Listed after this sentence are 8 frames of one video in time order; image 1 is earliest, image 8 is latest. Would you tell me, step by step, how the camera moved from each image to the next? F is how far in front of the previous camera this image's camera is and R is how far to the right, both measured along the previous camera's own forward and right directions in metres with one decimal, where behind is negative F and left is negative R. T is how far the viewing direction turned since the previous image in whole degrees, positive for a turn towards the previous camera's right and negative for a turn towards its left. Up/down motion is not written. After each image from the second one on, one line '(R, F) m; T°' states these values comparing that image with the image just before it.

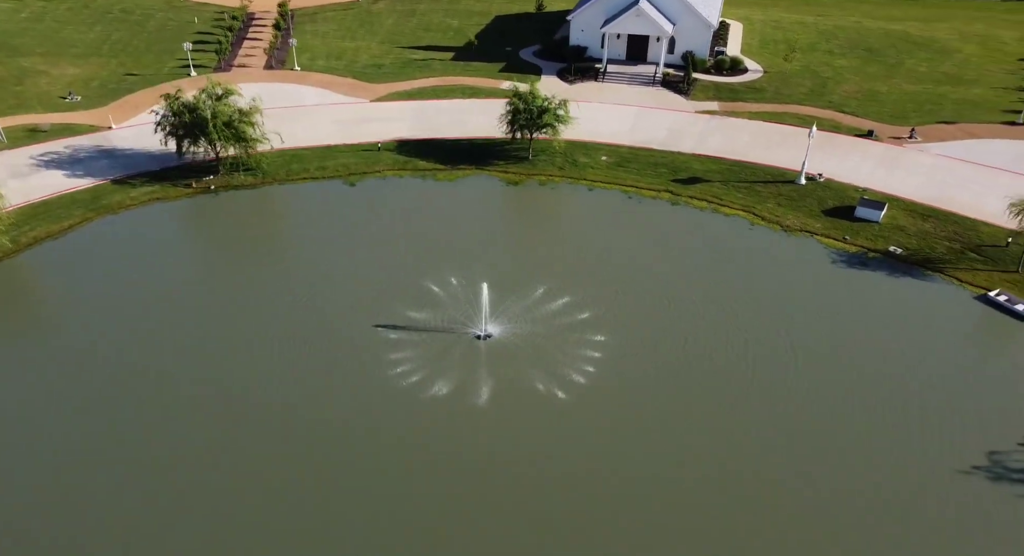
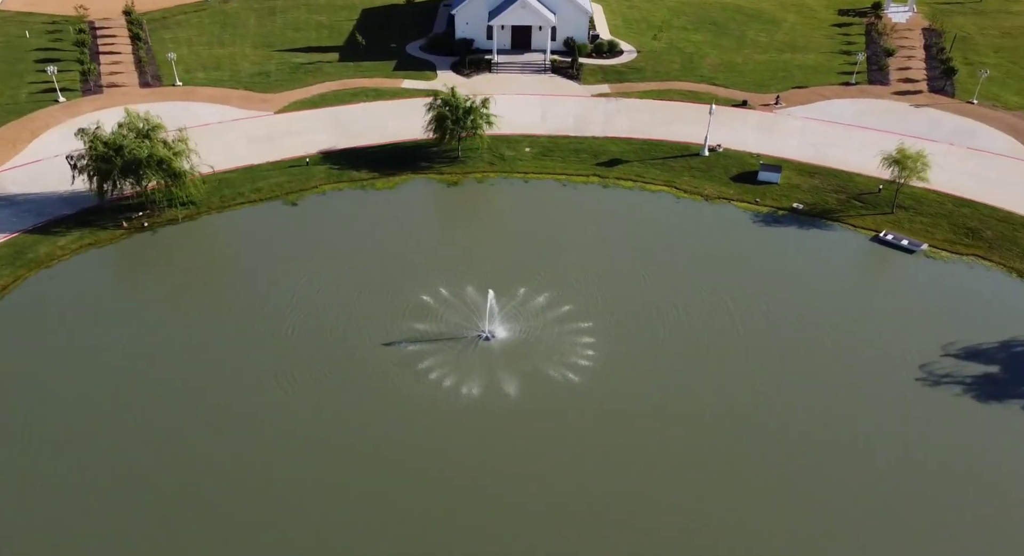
(-5.0, -0.4) m; +13°
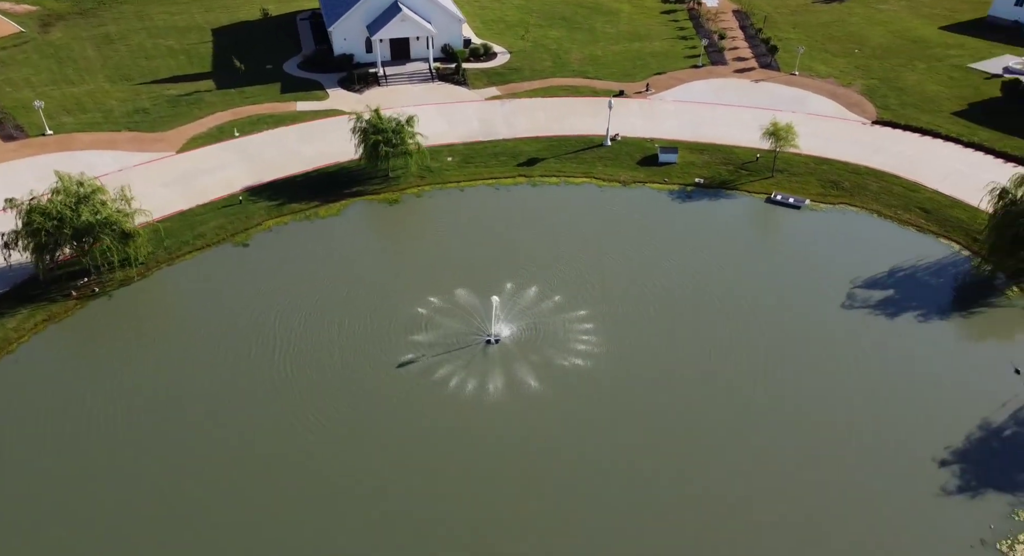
(-6.0, -0.9) m; +14°
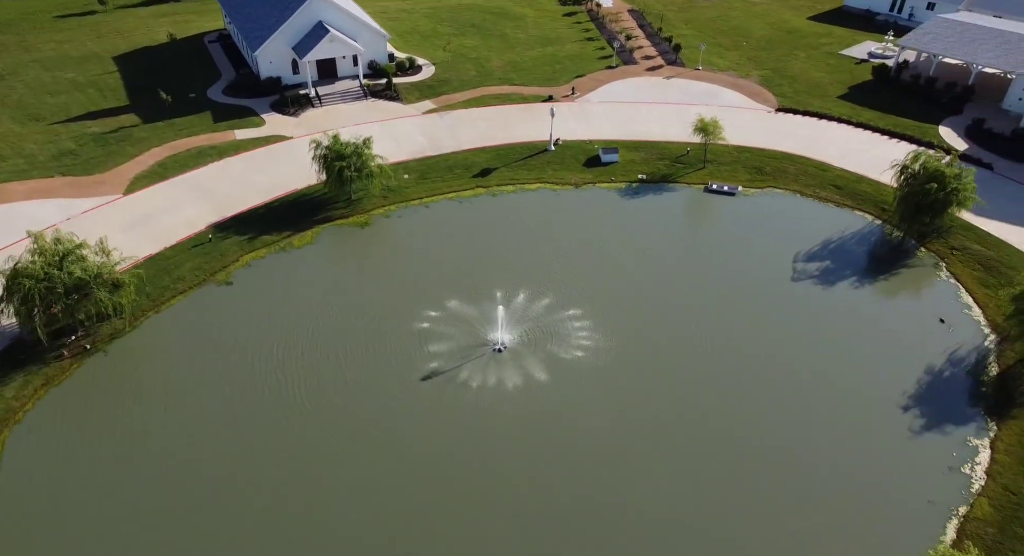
(-4.2, -1.1) m; +9°
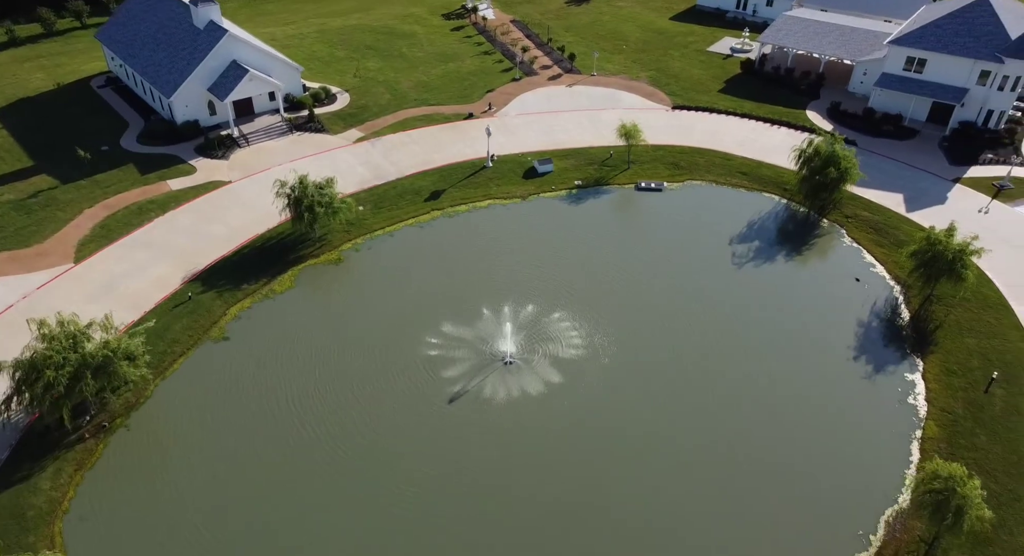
(-5.5, -1.5) m; +11°
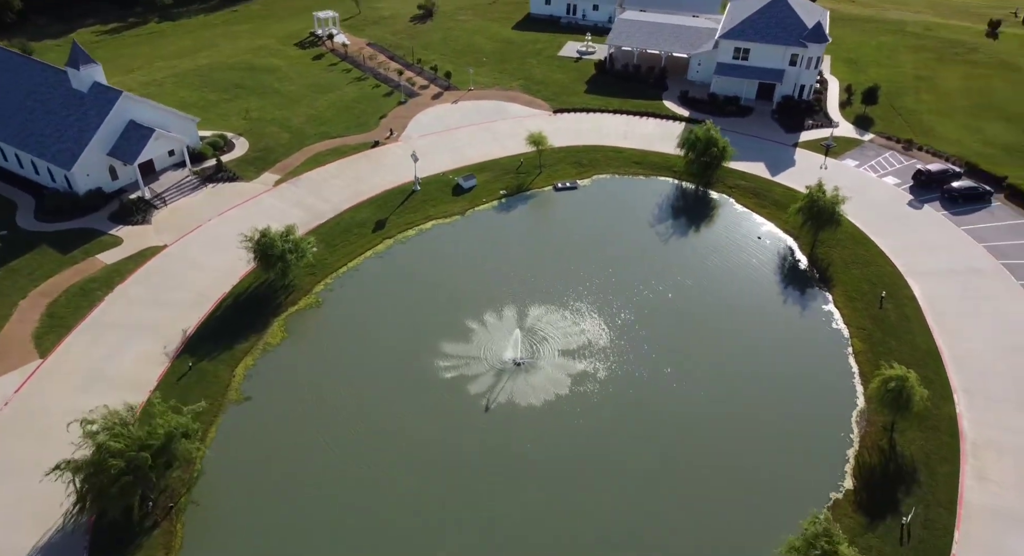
(-7.8, -1.9) m; +14°
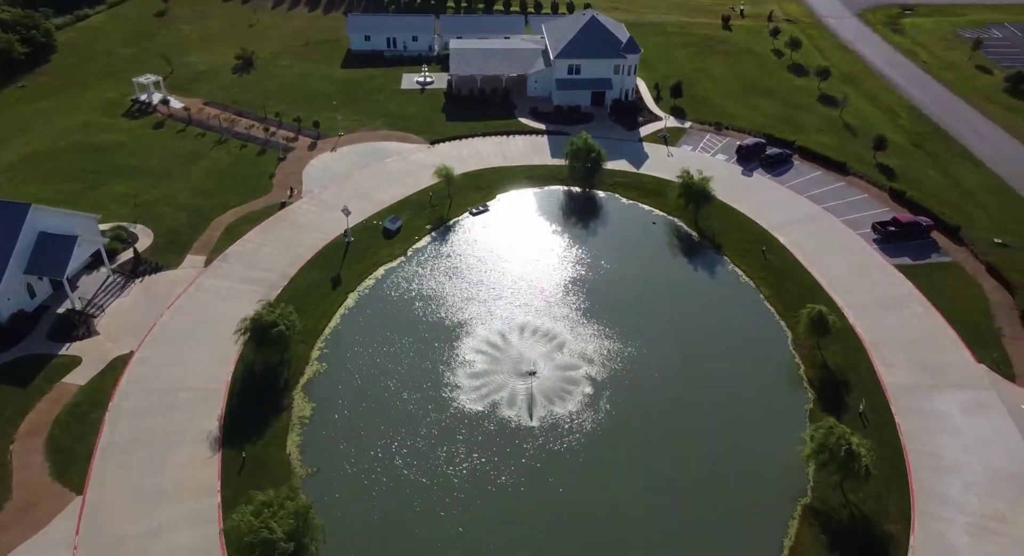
(-10.6, -2.5) m; +17°
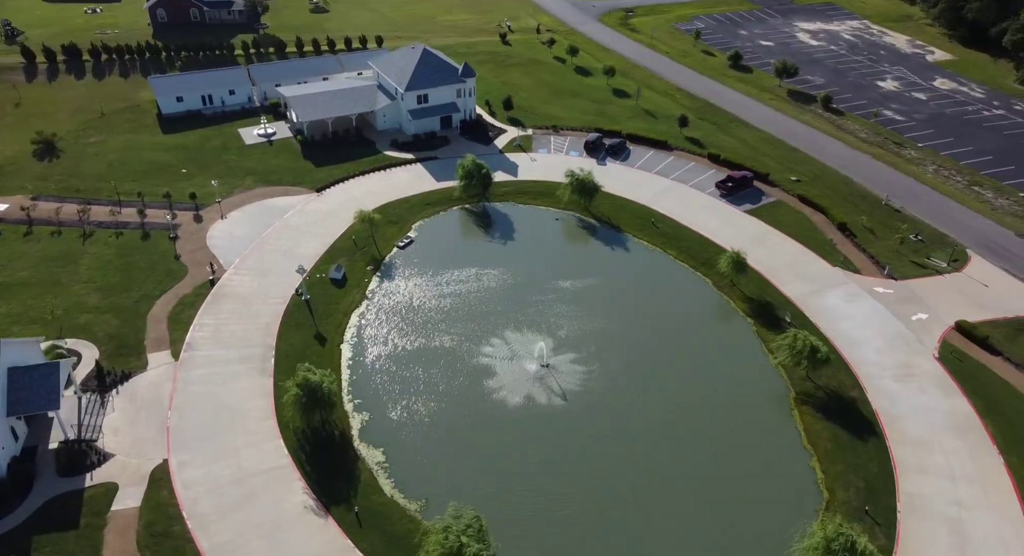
(-13.2, -2.5) m; +19°
